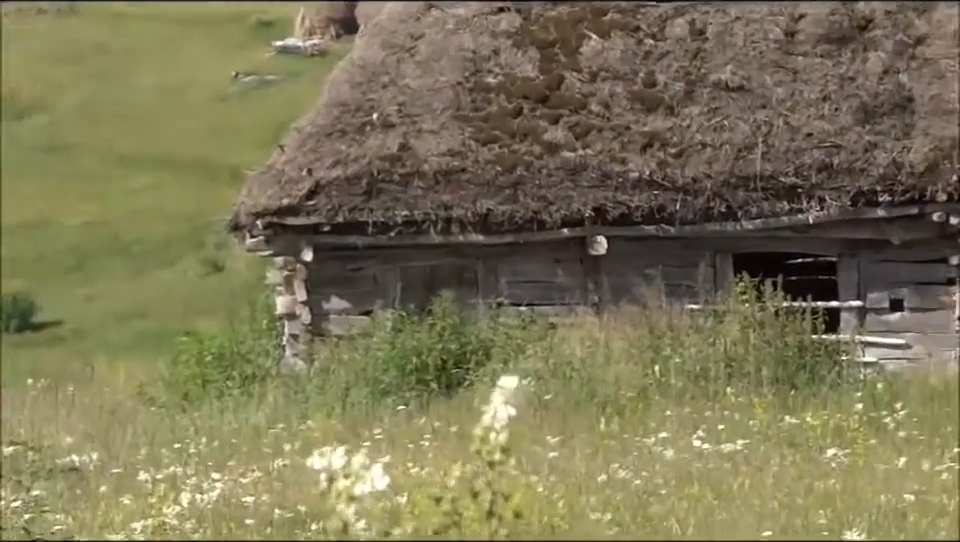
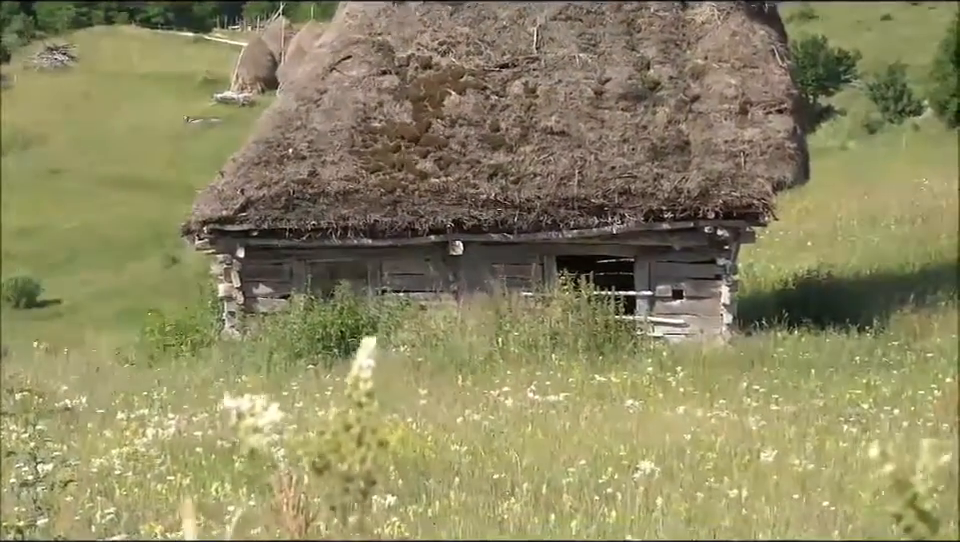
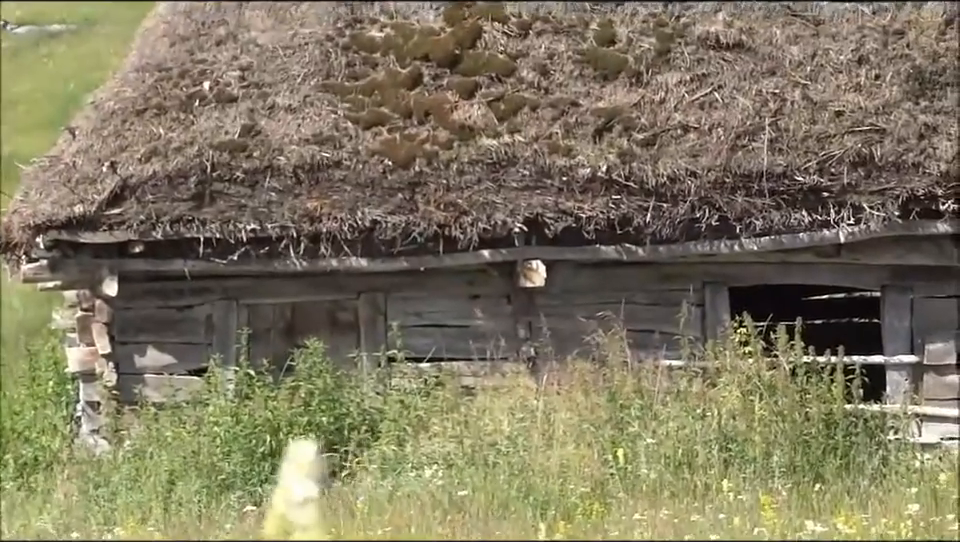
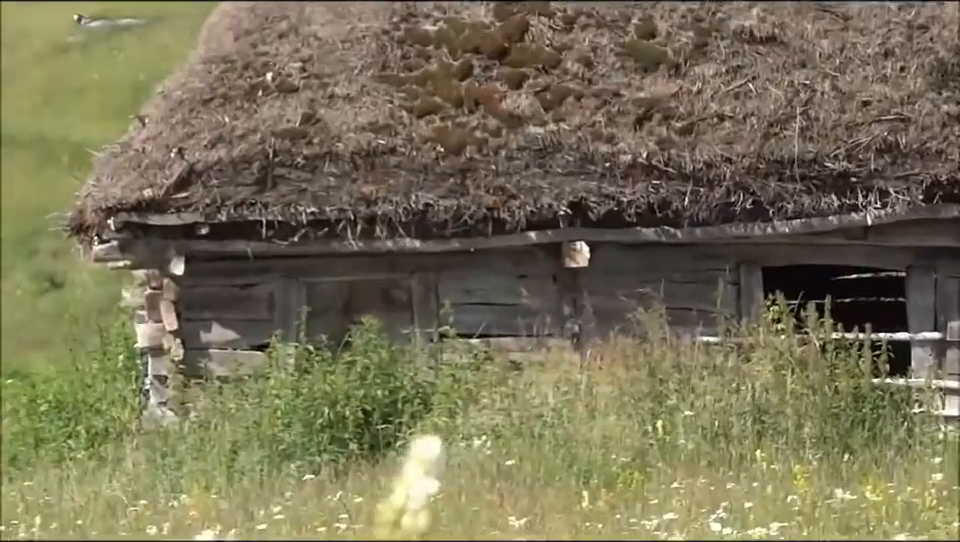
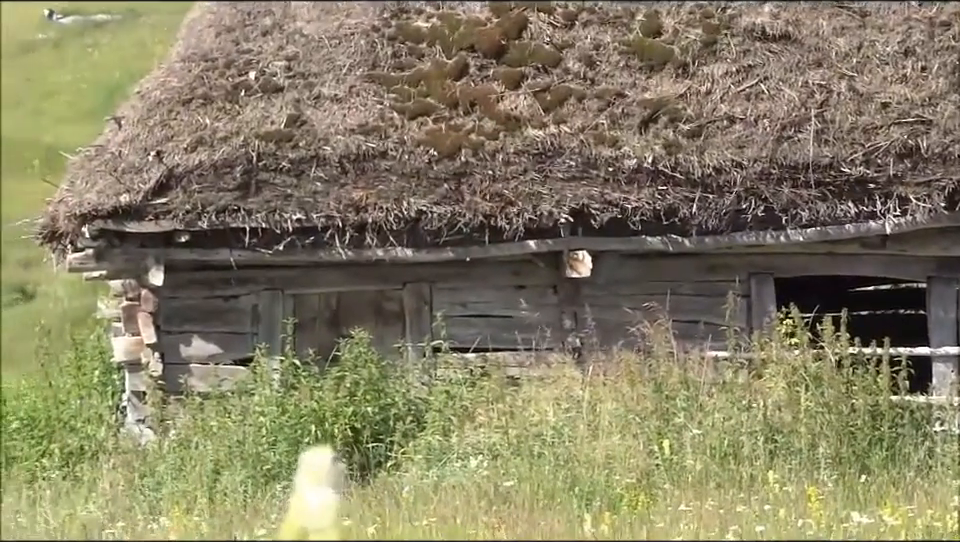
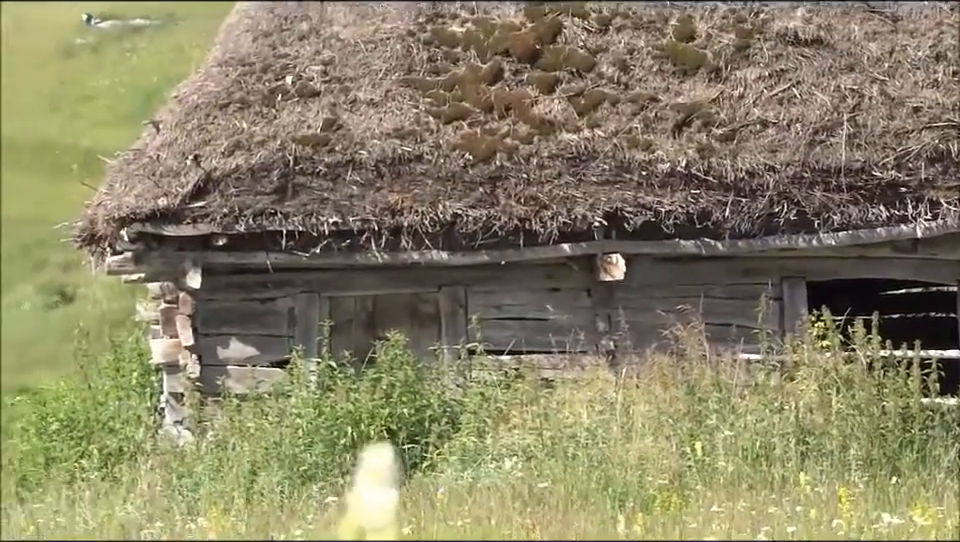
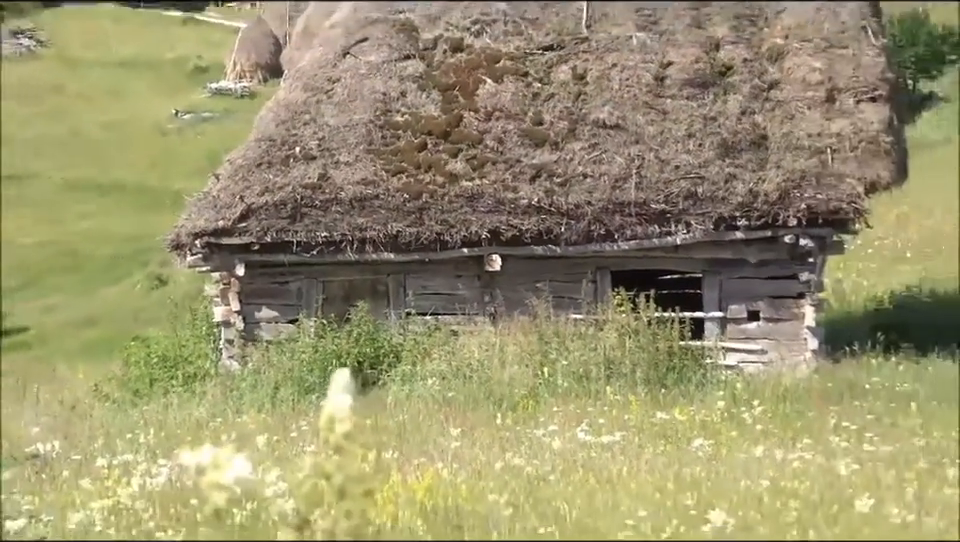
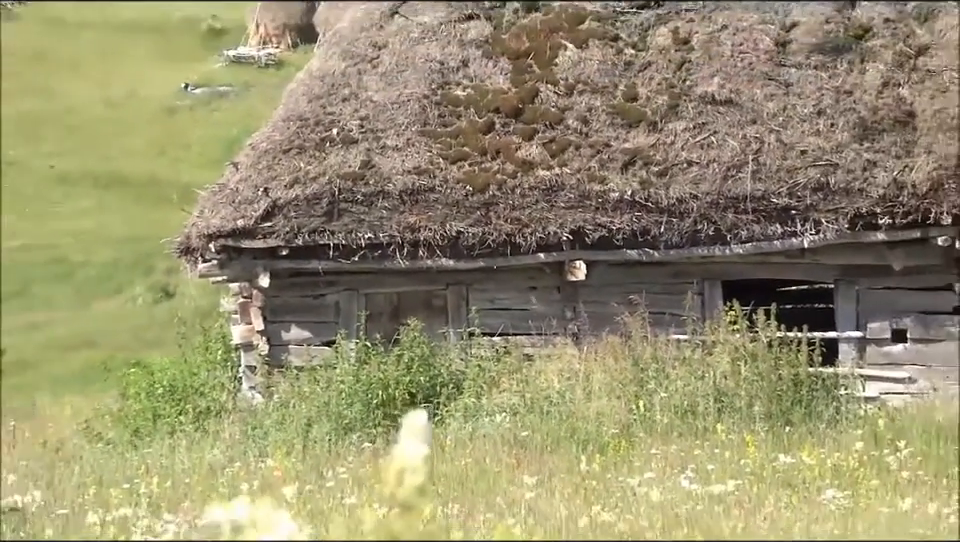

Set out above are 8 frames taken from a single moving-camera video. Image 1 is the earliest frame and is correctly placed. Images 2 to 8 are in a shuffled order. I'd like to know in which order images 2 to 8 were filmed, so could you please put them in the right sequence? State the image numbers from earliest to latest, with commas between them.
4, 3, 5, 6, 8, 7, 2
